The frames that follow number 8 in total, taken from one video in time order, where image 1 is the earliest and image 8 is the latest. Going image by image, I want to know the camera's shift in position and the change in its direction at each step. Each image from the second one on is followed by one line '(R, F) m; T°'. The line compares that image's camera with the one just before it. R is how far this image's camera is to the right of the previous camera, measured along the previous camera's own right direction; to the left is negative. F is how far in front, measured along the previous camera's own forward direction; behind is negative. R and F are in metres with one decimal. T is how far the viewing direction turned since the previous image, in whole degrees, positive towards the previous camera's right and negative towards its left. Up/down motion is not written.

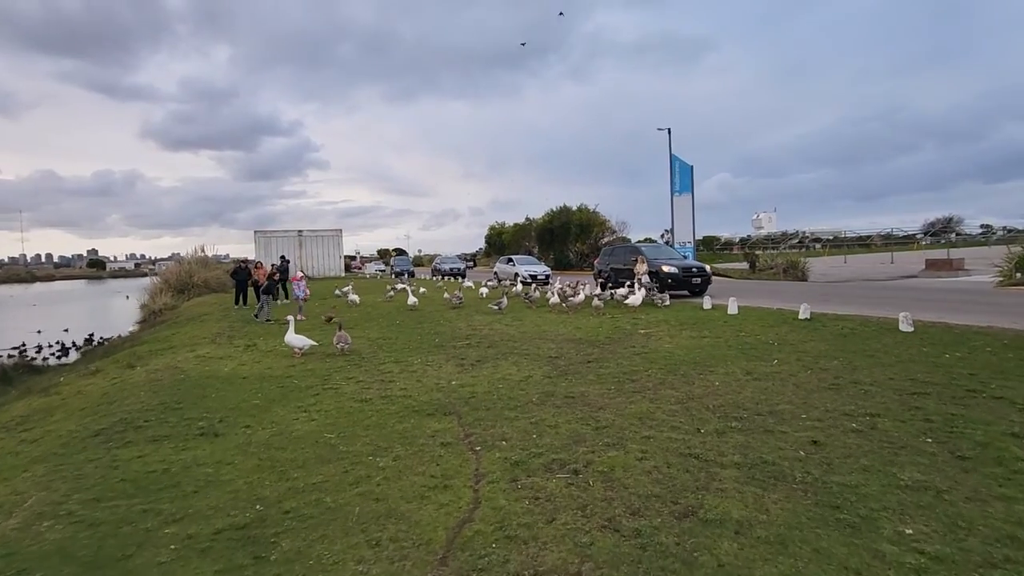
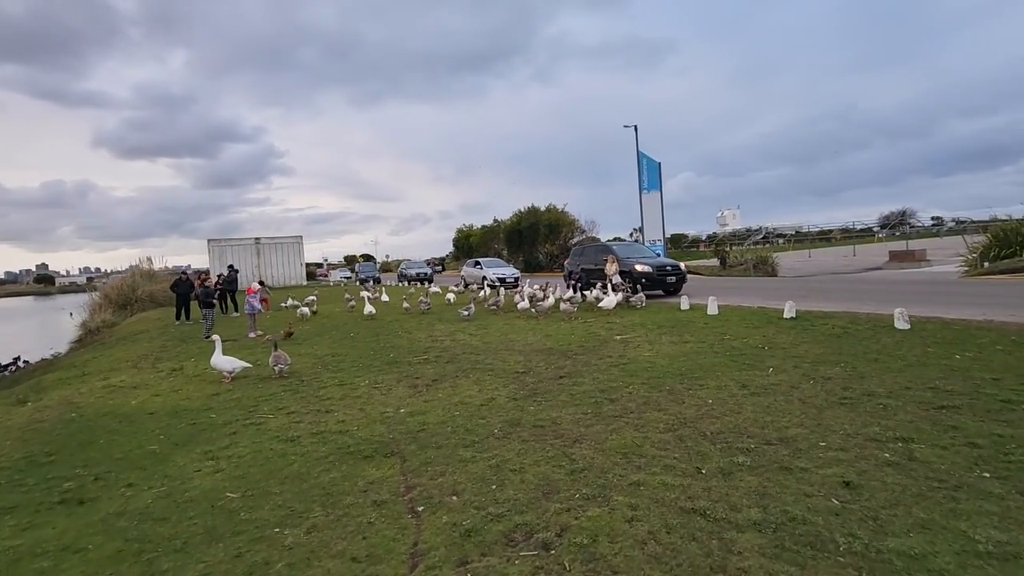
(+0.2, +1.3) m; +3°
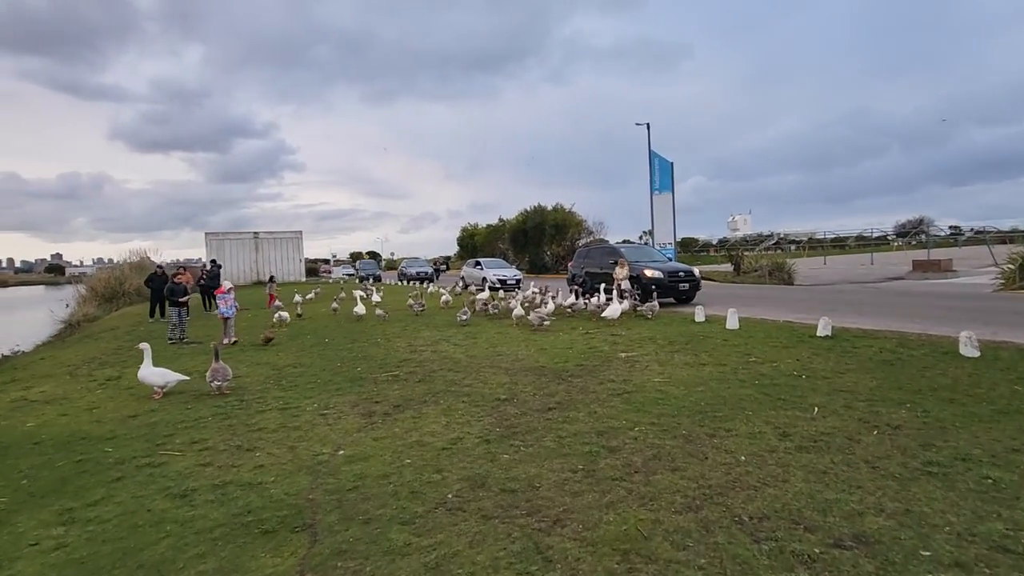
(+0.4, +1.6) m; -1°
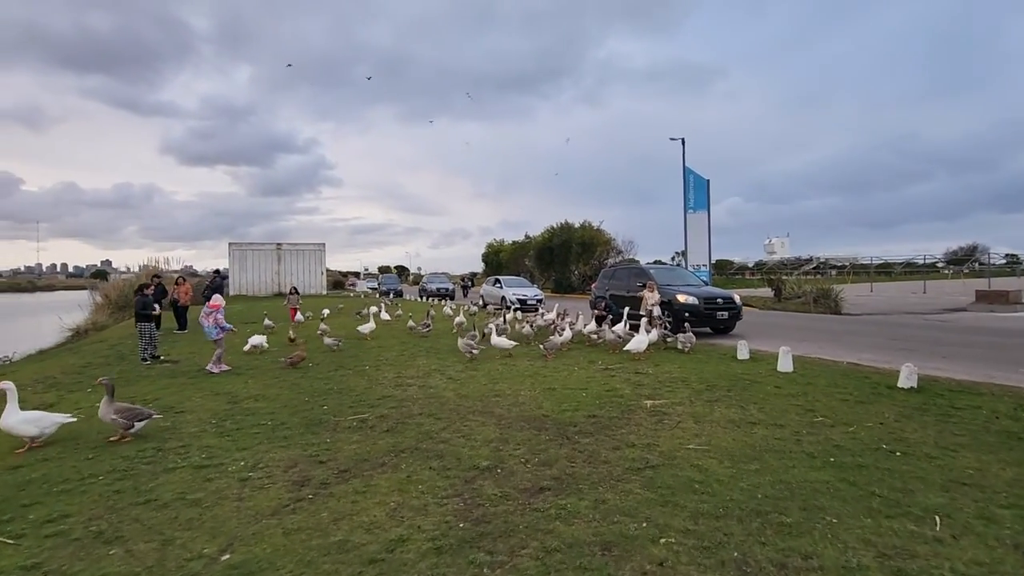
(+0.4, +1.8) m; -3°
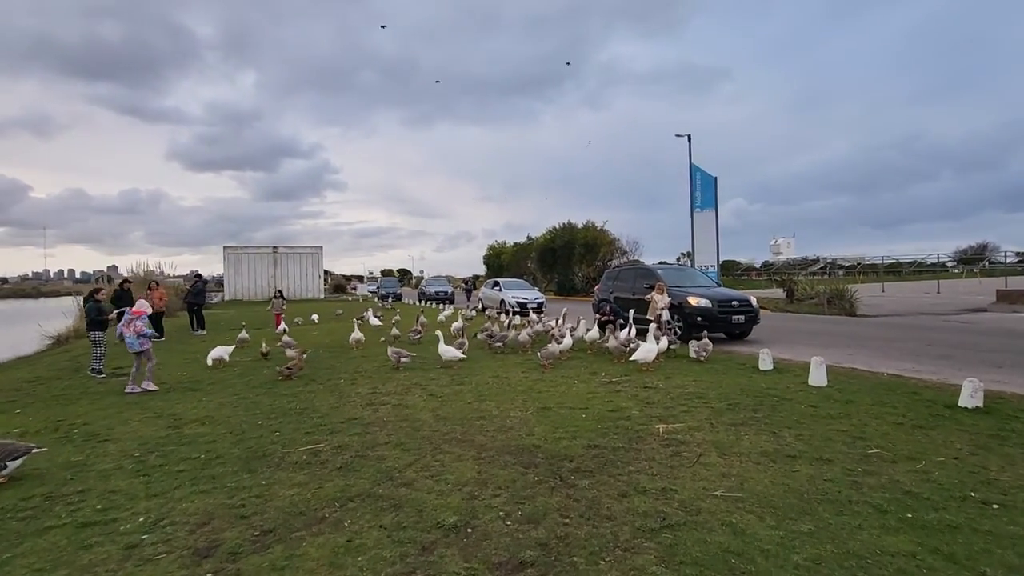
(+0.3, +1.3) m; 0°
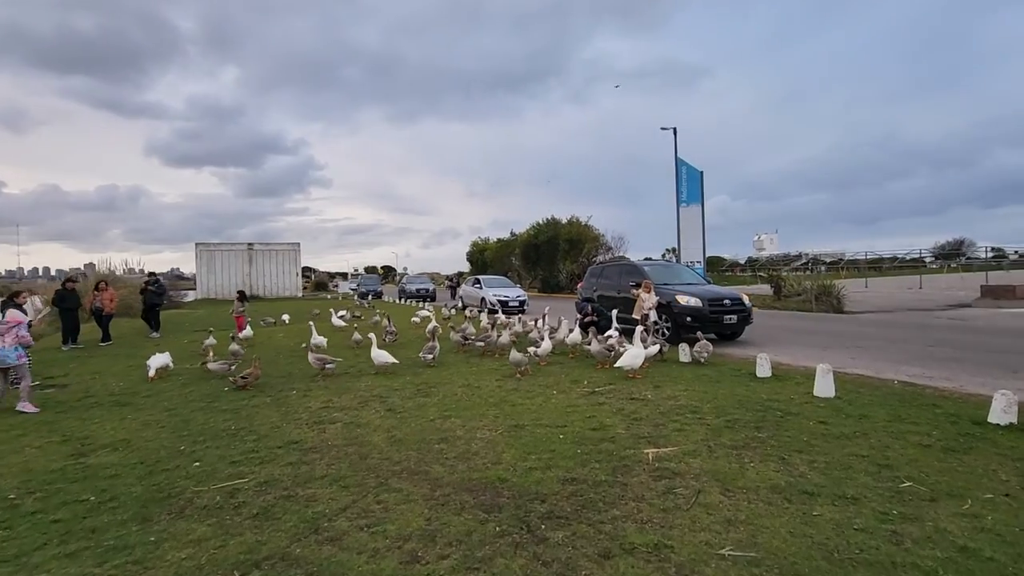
(+0.3, +1.1) m; +2°
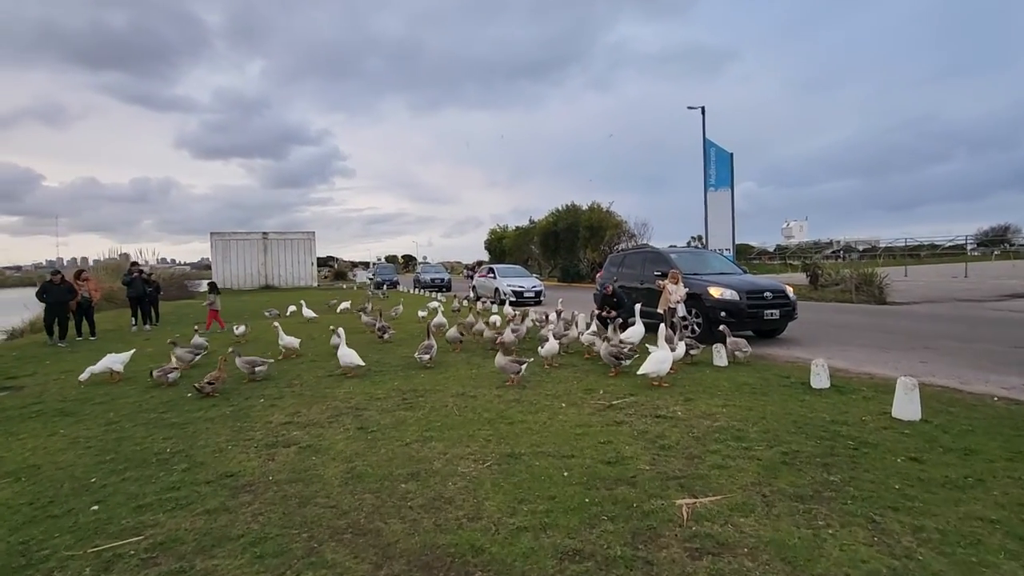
(+0.3, +1.5) m; -2°
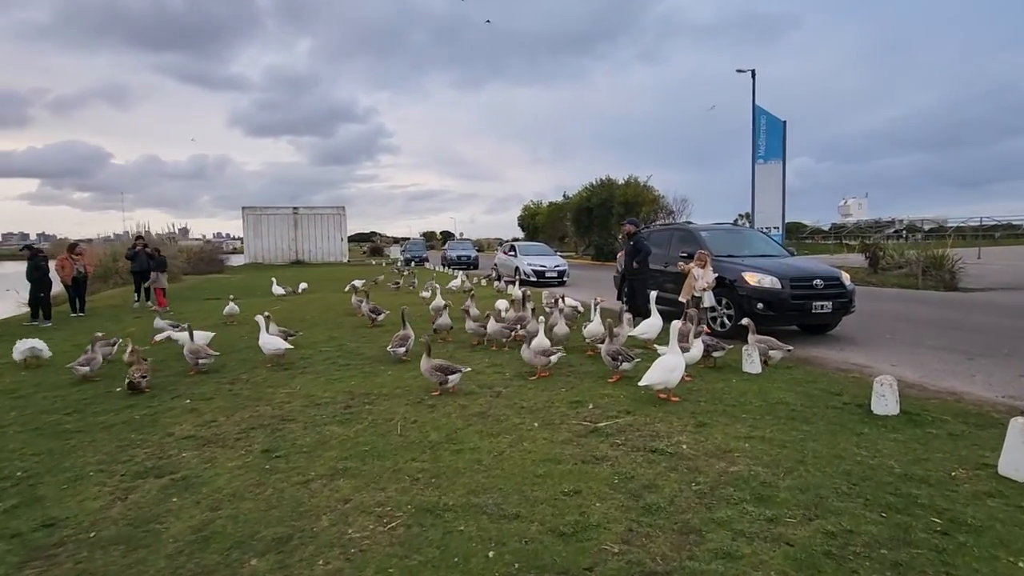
(+0.9, +1.7) m; -5°
